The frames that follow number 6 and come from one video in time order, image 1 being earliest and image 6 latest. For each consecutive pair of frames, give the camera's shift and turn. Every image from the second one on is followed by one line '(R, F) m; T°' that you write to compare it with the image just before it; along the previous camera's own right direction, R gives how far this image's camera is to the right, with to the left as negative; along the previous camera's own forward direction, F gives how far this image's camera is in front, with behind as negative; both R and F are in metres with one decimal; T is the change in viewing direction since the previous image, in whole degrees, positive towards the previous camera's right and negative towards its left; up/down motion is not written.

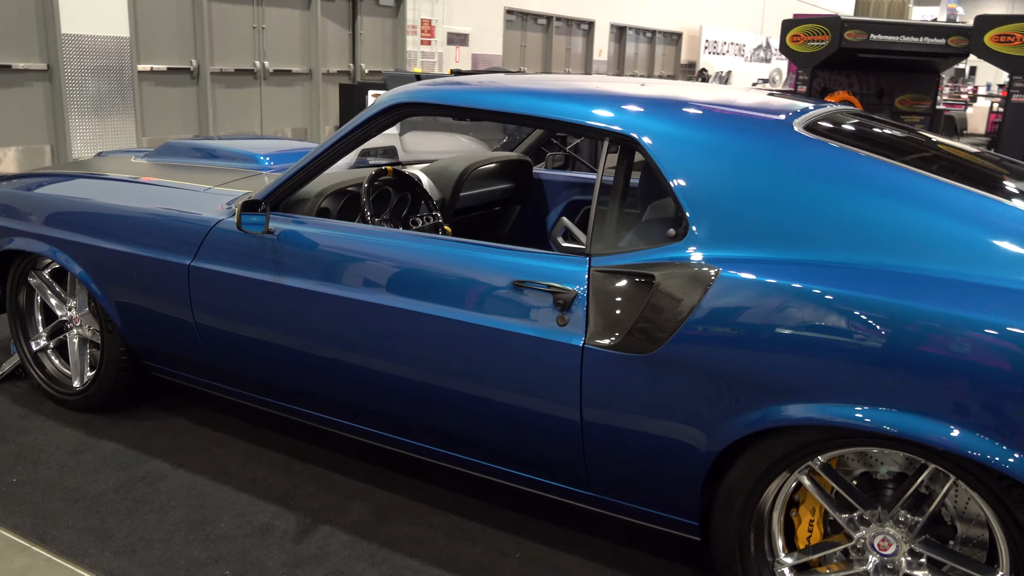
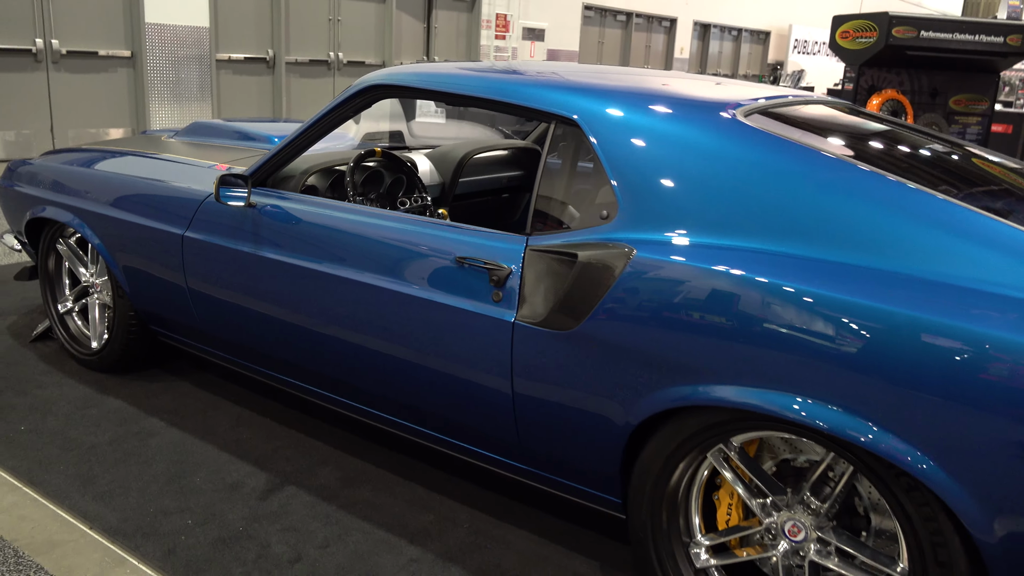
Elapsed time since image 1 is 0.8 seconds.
(+0.3, 0.0) m; -6°
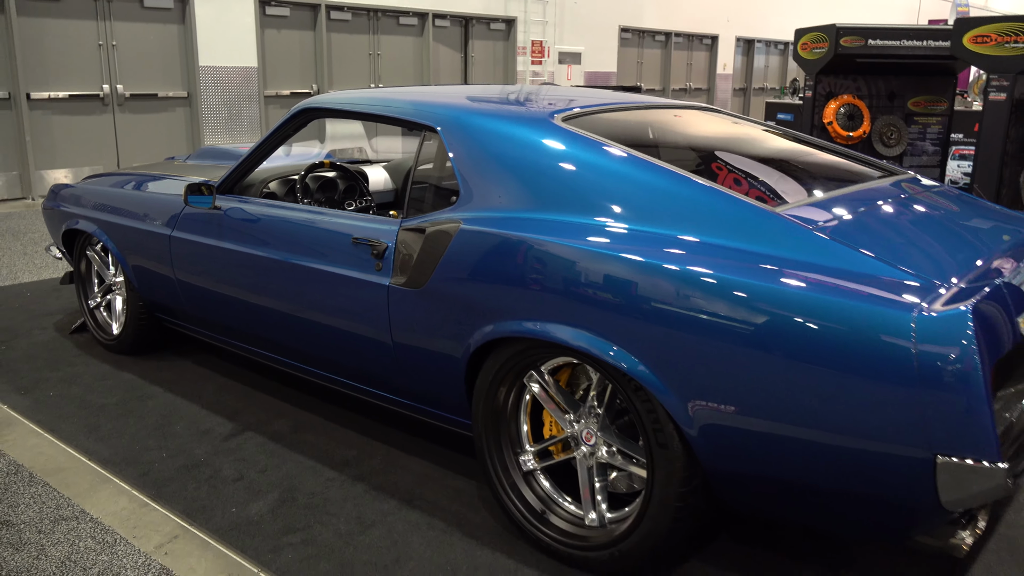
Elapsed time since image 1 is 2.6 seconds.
(+0.6, -0.5) m; -5°
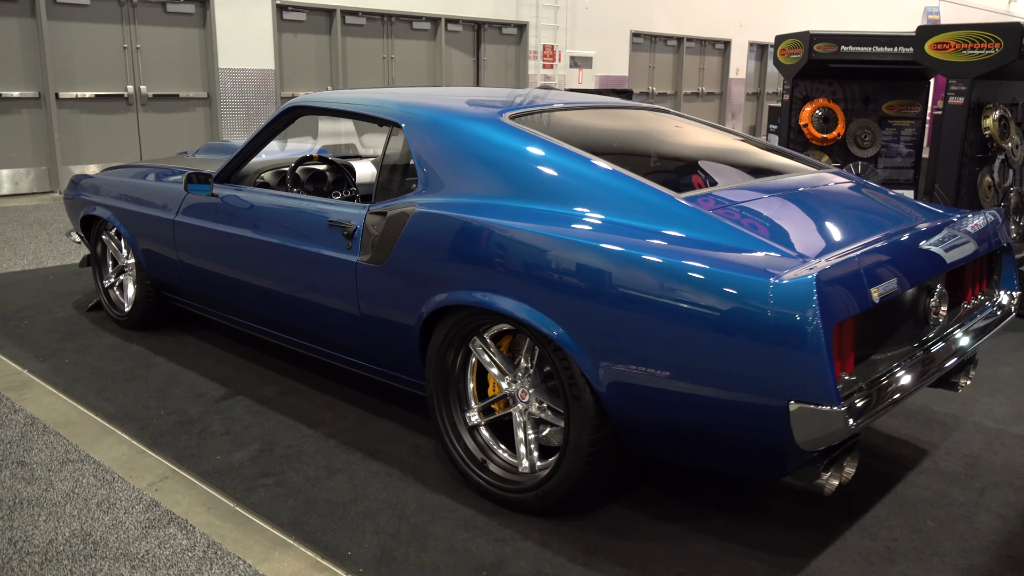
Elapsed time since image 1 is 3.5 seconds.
(+0.2, -0.3) m; -2°
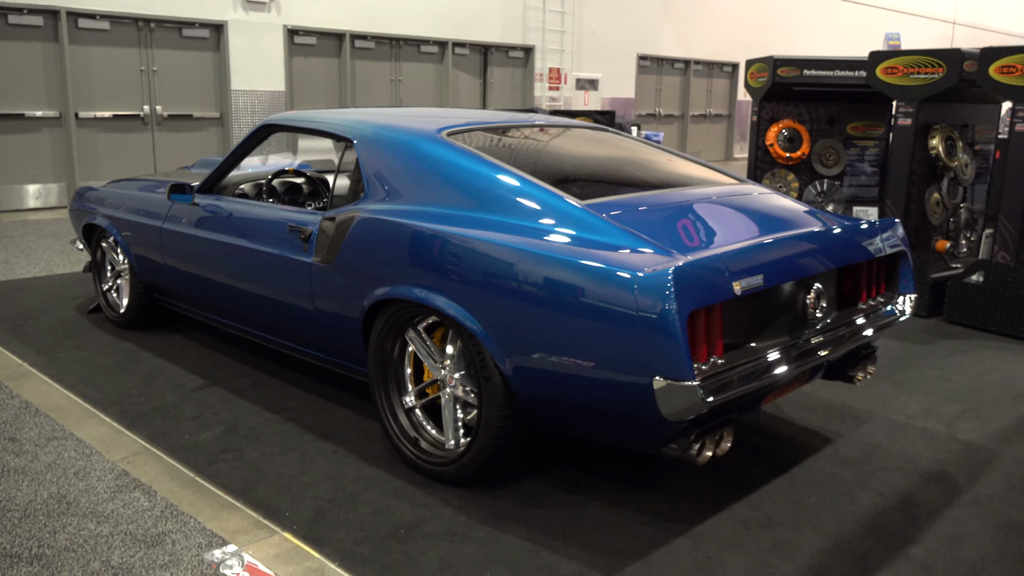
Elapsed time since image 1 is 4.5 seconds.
(+0.3, -0.3) m; -2°
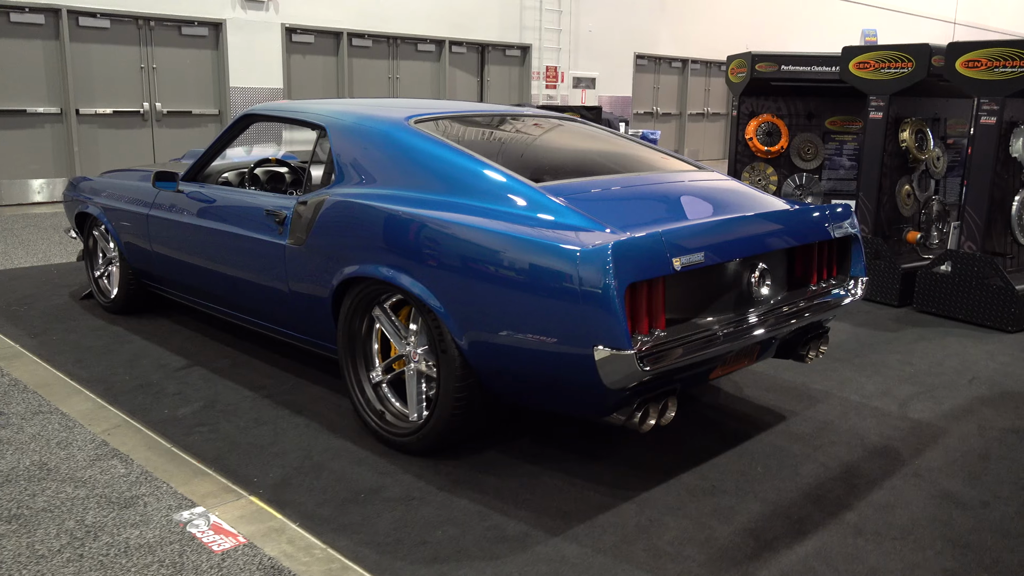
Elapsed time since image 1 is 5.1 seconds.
(+0.2, -0.1) m; 0°
